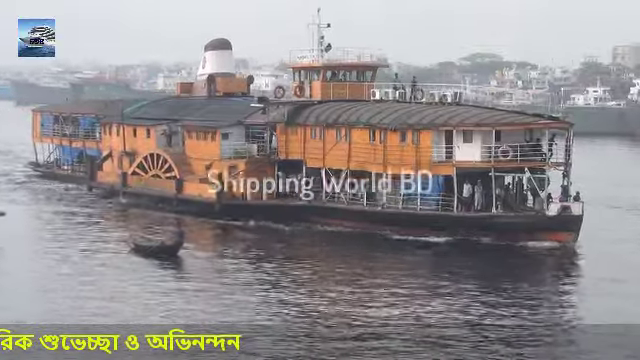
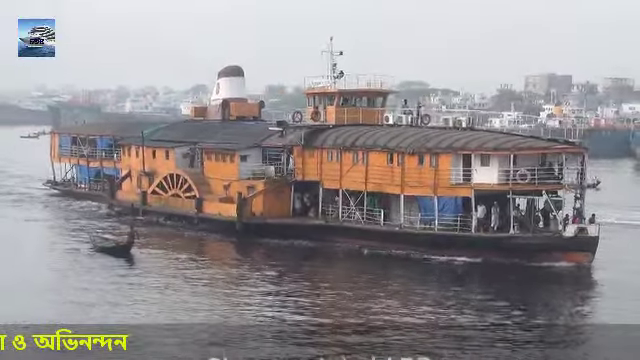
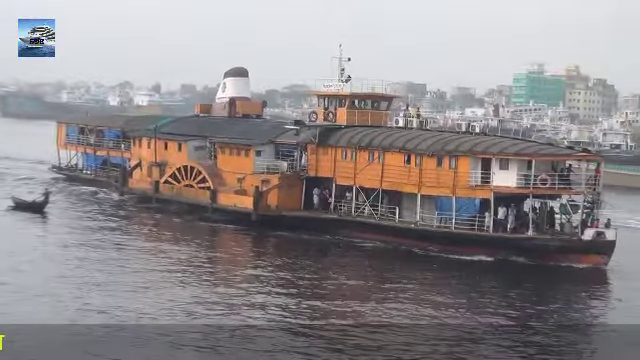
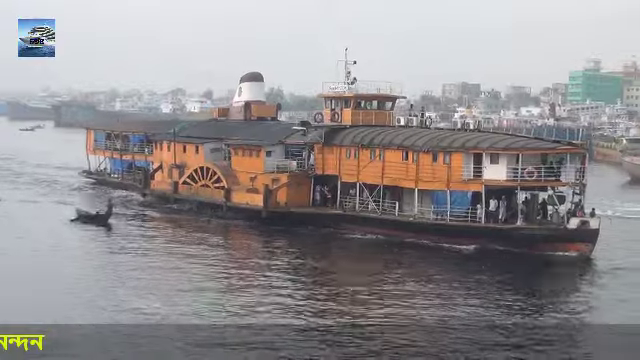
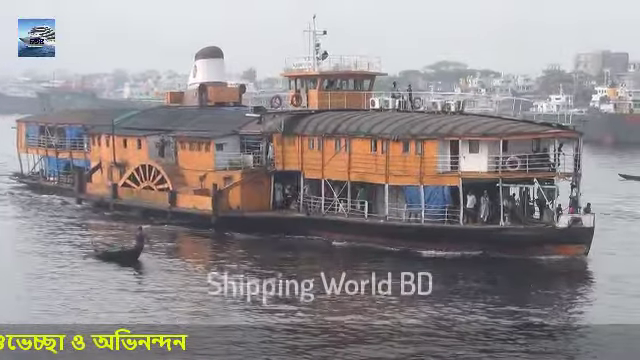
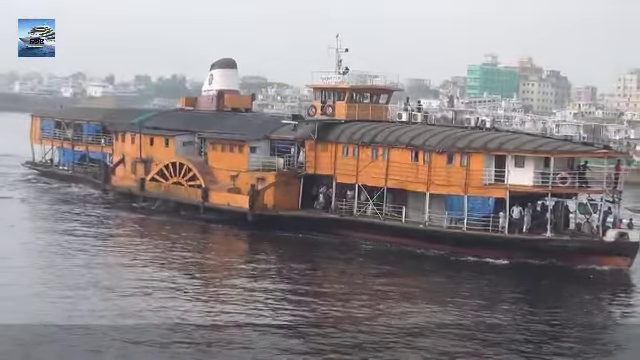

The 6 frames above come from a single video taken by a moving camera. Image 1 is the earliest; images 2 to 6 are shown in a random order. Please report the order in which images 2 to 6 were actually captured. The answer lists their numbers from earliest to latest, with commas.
5, 2, 4, 3, 6
